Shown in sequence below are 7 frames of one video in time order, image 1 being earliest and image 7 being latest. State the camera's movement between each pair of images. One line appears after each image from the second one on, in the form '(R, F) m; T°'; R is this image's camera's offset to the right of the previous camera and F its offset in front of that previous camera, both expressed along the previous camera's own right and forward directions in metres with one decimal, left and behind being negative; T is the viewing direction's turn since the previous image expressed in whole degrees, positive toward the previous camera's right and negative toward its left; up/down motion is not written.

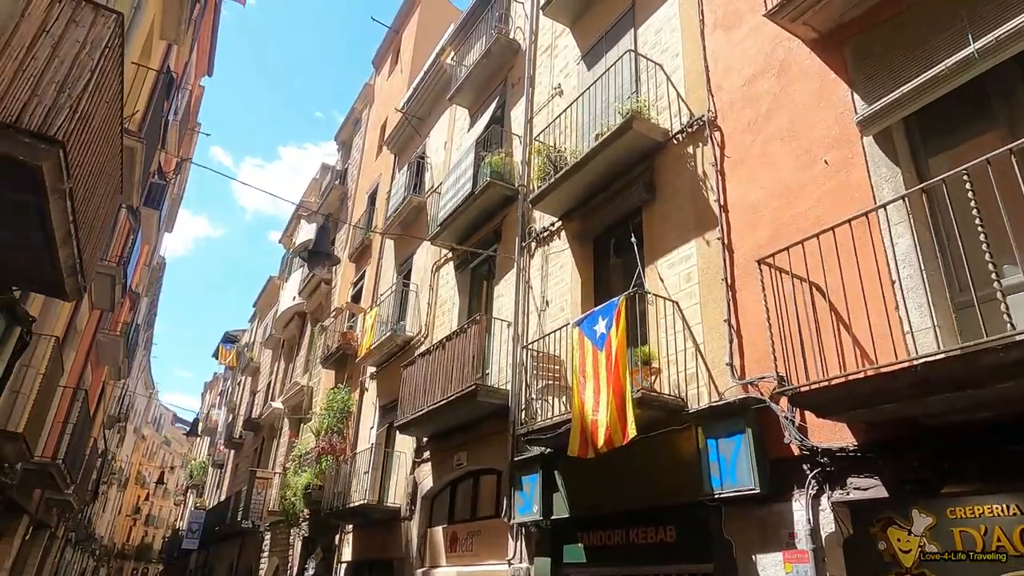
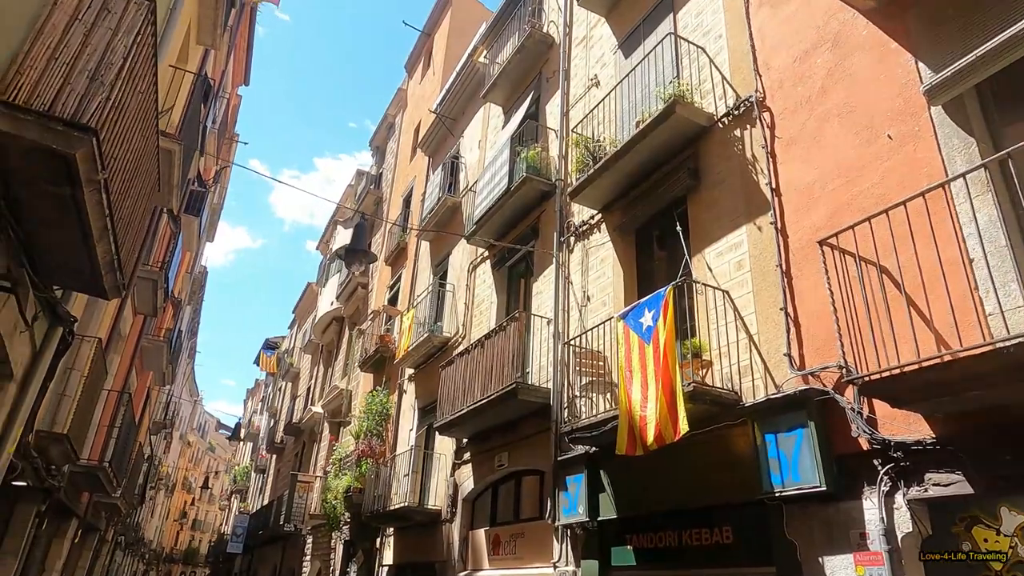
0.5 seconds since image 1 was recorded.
(-0.1, +0.2) m; -3°
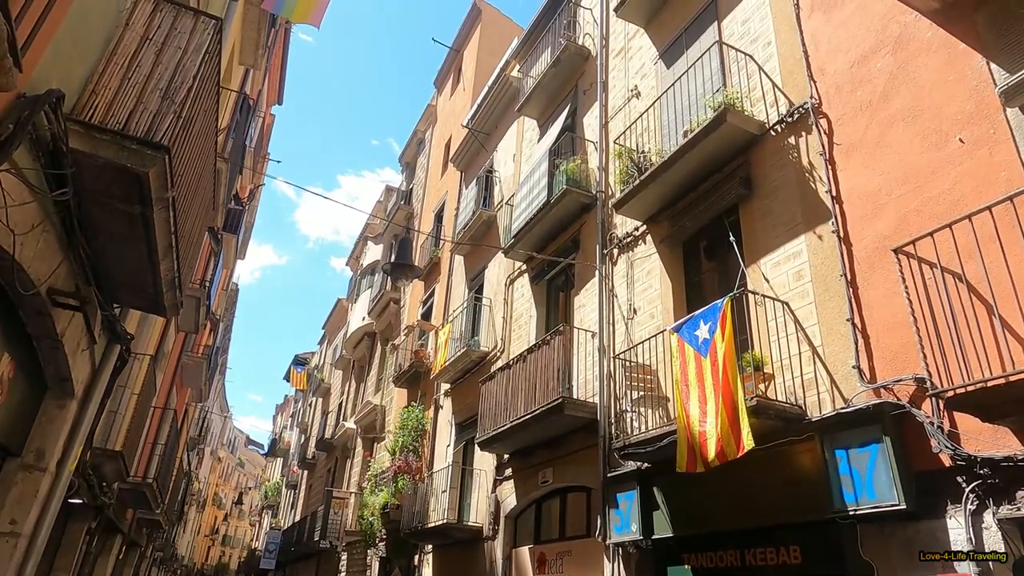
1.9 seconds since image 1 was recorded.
(-0.3, +0.1) m; -2°
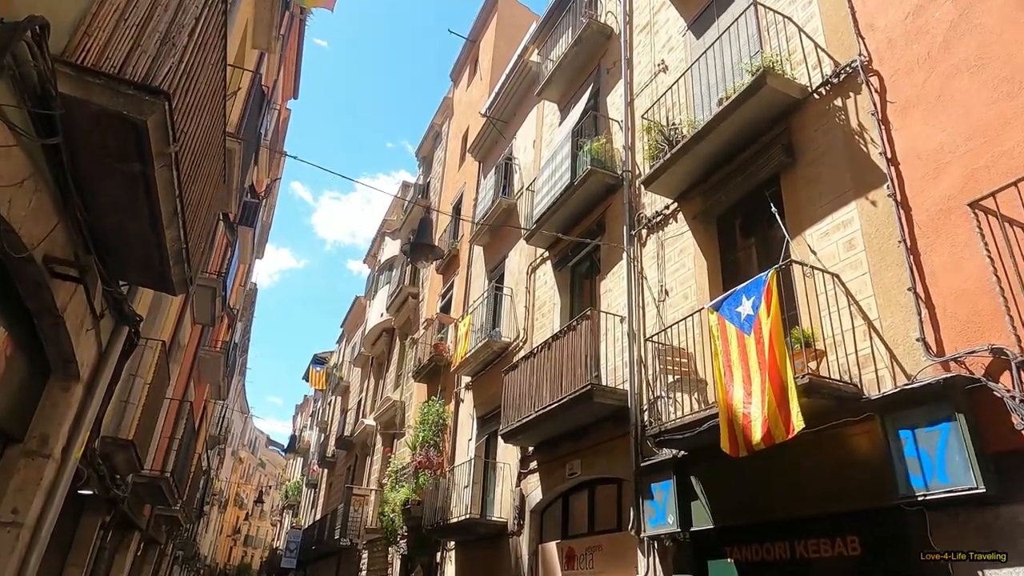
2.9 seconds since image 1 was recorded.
(-0.1, +0.4) m; -1°
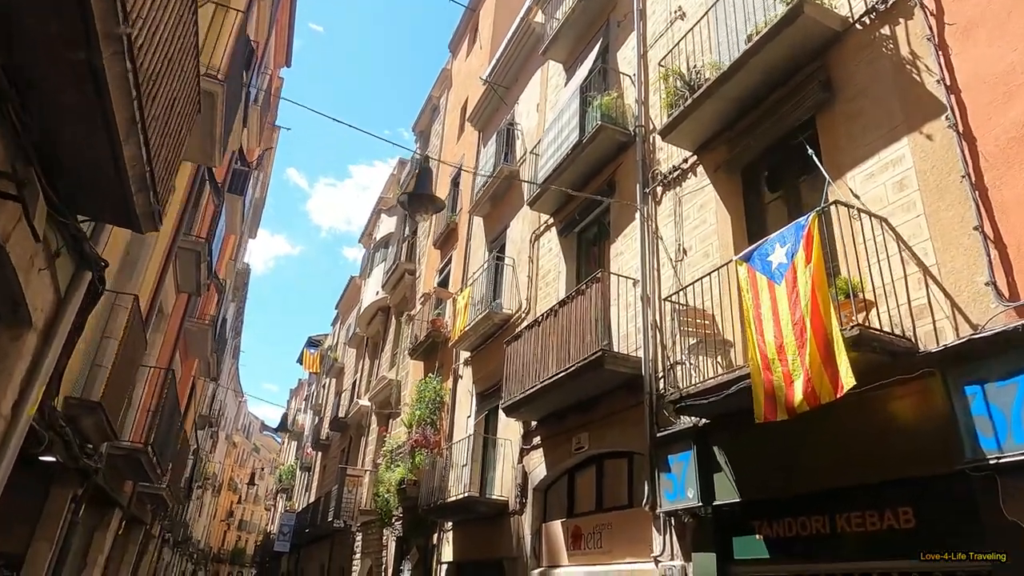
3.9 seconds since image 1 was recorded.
(-0.1, +0.6) m; 0°
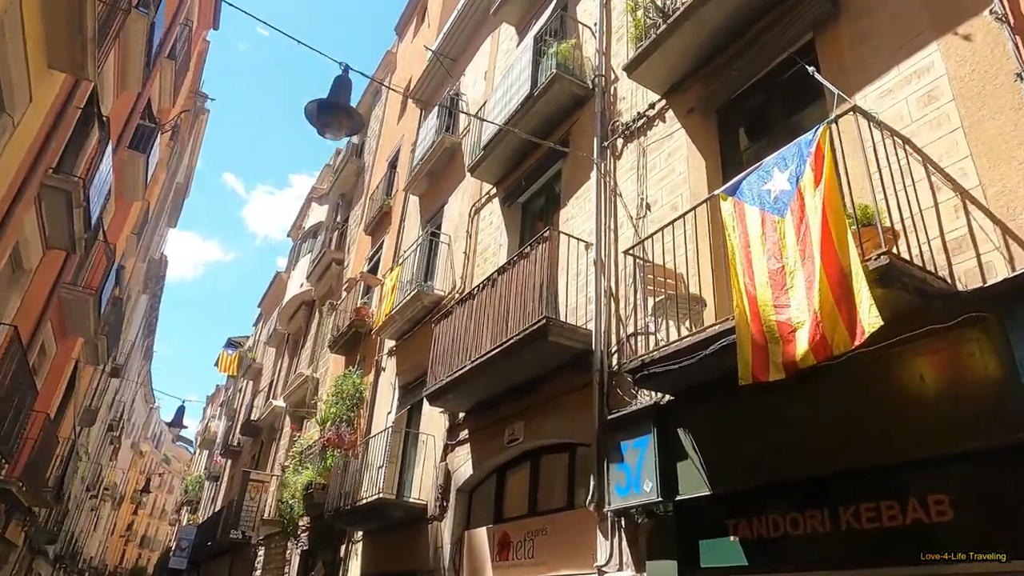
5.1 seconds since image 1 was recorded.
(+0.1, +1.3) m; +5°
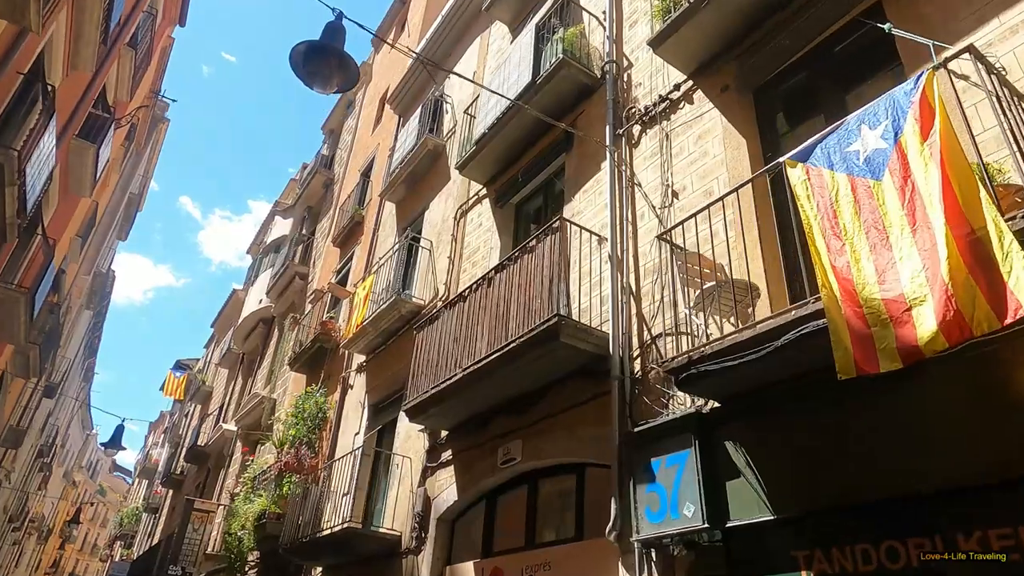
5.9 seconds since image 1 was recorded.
(-0.4, +0.9) m; +3°
